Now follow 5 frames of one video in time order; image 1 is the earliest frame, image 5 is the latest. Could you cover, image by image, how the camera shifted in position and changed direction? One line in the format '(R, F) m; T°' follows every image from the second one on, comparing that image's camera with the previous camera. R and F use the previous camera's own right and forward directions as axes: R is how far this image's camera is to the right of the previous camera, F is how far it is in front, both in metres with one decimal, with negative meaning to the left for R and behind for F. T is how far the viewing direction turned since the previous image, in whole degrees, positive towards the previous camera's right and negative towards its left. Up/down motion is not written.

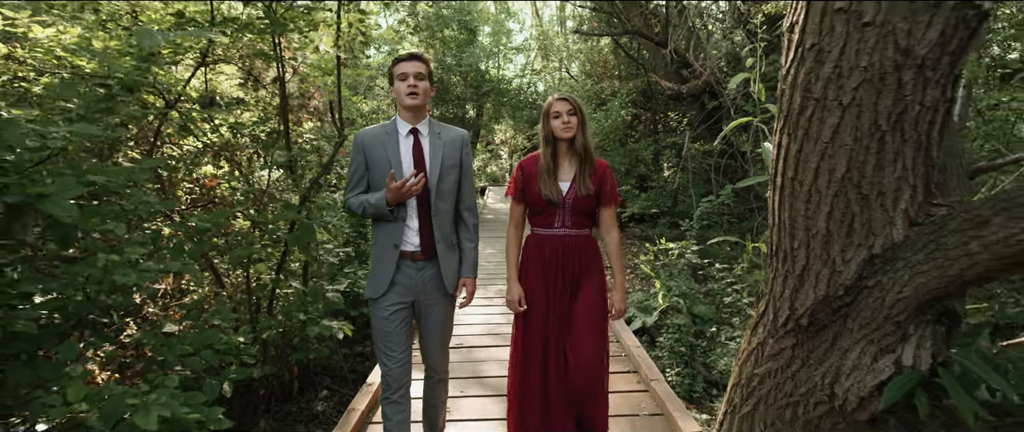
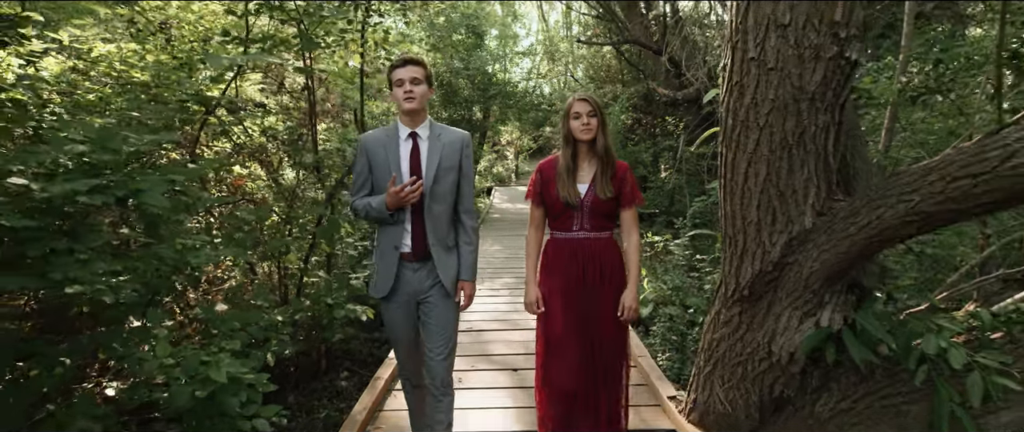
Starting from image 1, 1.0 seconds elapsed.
(0.0, -0.5) m; -1°
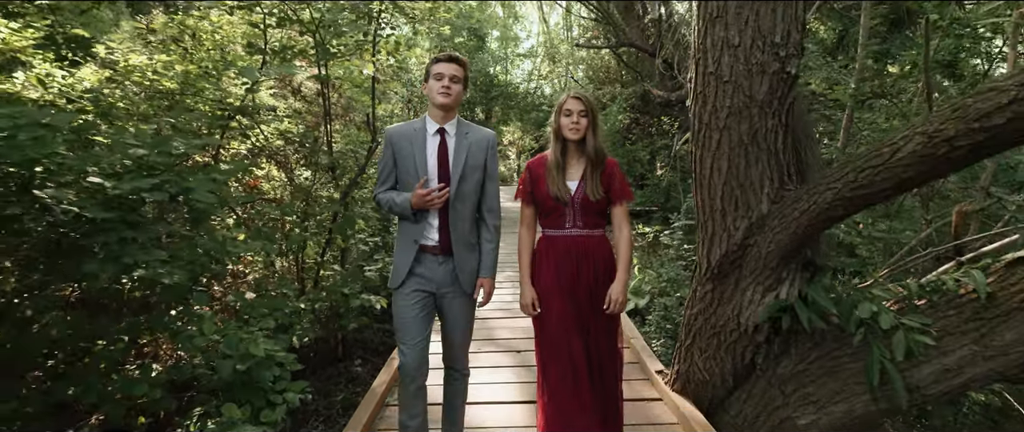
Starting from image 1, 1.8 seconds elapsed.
(0.0, -0.4) m; 0°
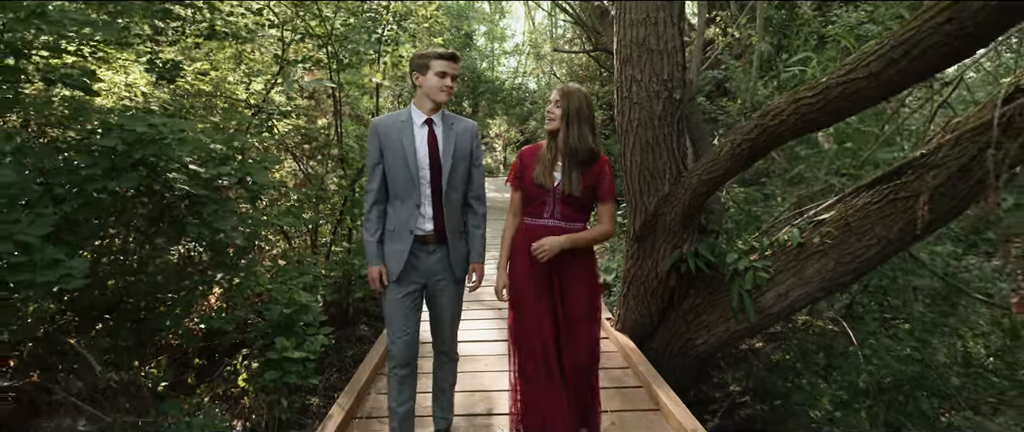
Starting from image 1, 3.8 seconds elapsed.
(0.0, -1.0) m; +1°
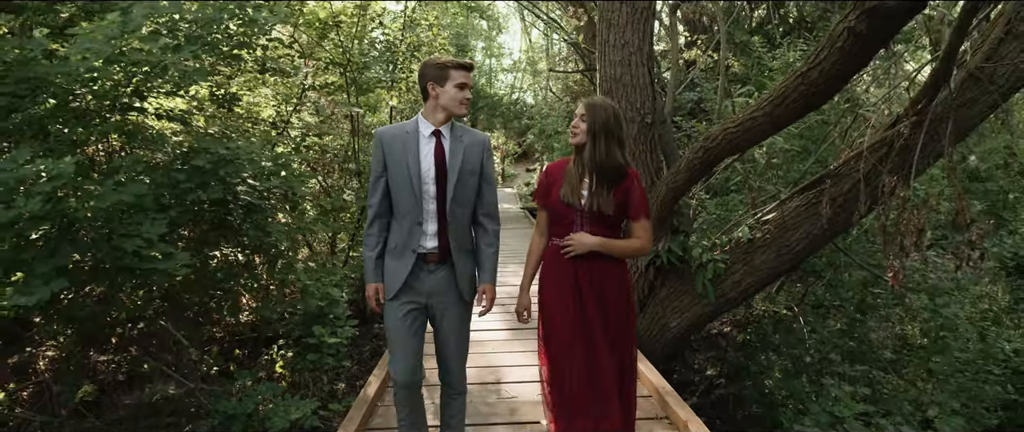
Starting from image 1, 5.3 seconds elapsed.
(0.0, -0.7) m; 0°
